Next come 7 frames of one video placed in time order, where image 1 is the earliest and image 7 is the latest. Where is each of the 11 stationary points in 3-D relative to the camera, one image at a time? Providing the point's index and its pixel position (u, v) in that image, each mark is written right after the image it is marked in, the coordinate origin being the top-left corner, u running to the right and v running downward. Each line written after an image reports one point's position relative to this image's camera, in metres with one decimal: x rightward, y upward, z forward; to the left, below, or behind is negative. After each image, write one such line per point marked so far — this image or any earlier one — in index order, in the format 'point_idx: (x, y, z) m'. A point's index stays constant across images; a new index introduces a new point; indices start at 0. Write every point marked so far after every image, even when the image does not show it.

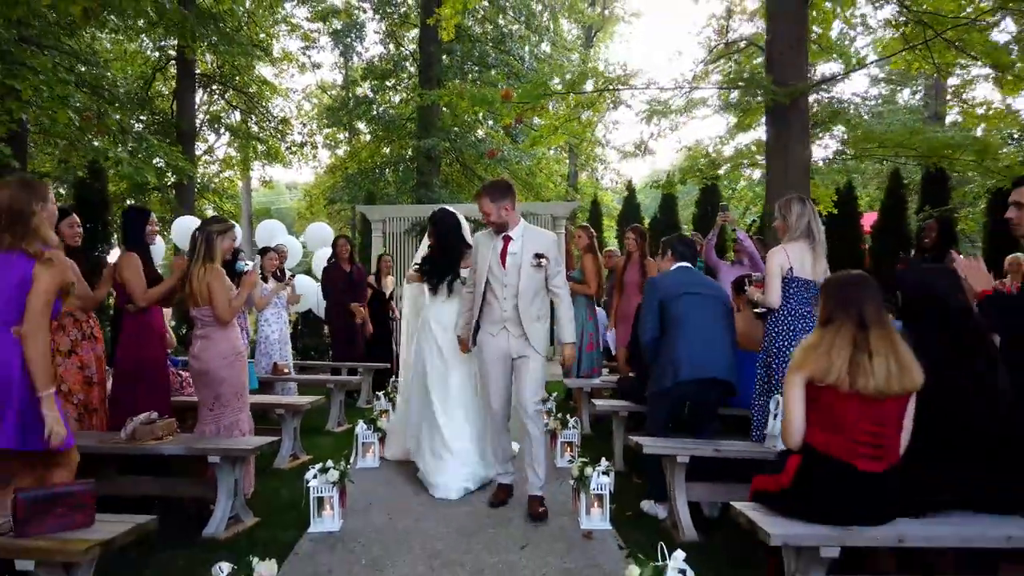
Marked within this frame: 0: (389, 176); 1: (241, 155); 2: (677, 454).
0: (-4.5, +4.1, +18.7) m
1: (-10.2, +5.0, +18.8) m
2: (+1.3, -1.3, +3.9) m
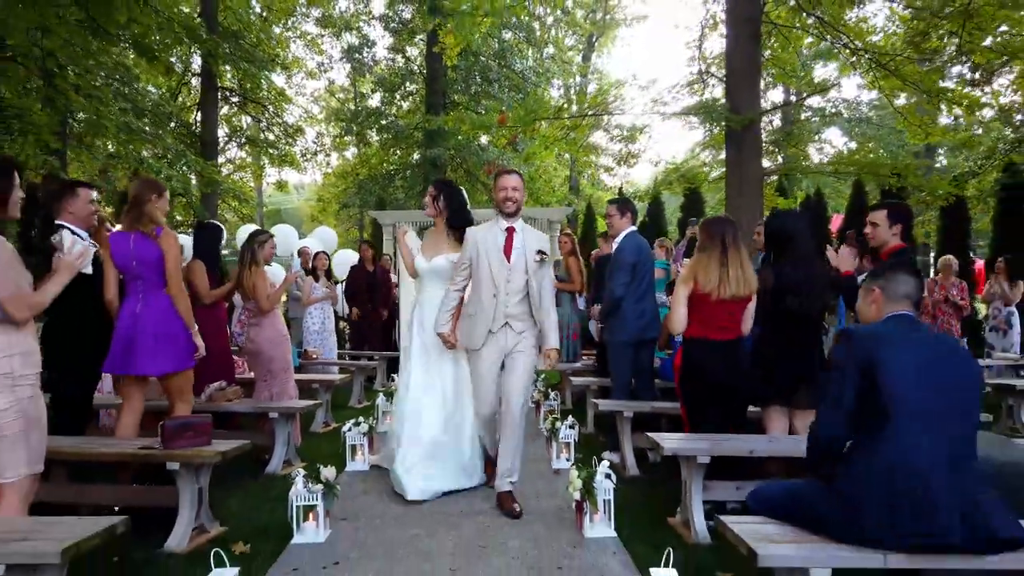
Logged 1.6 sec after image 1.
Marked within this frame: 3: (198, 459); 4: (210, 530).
0: (-4.4, +4.1, +20.1) m
1: (-10.1, +5.1, +20.2) m
2: (+1.2, -1.2, +5.2) m
3: (-2.4, -1.3, +3.8) m
4: (-2.4, -1.9, +4.1) m
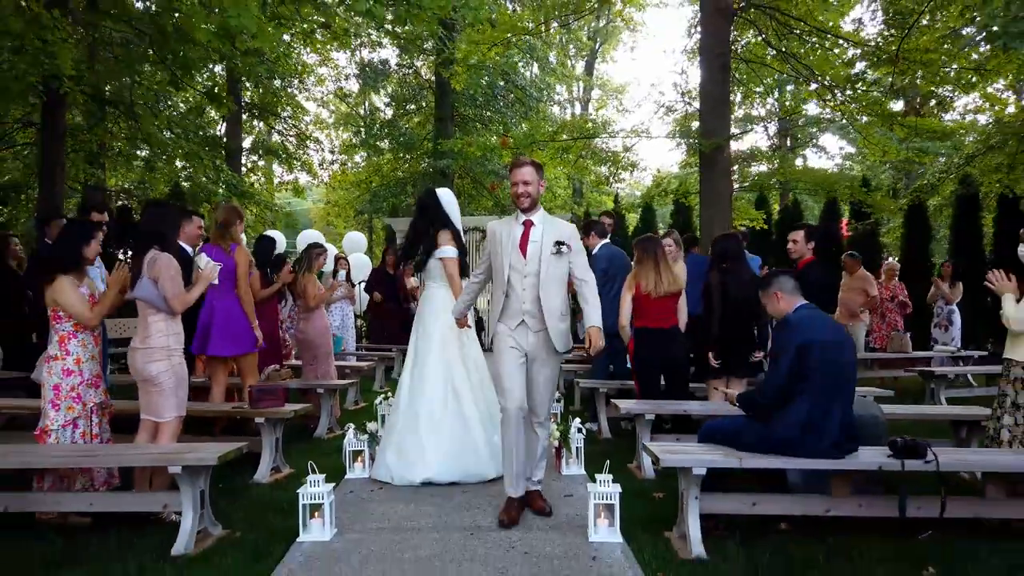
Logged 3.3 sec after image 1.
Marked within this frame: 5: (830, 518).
0: (-4.3, +4.1, +21.5) m
1: (-10.0, +5.0, +21.7) m
2: (+1.1, -1.3, +6.6) m
3: (-2.4, -1.3, +5.2) m
4: (-2.5, -2.0, +5.5) m
5: (+2.5, -1.8, +4.0) m
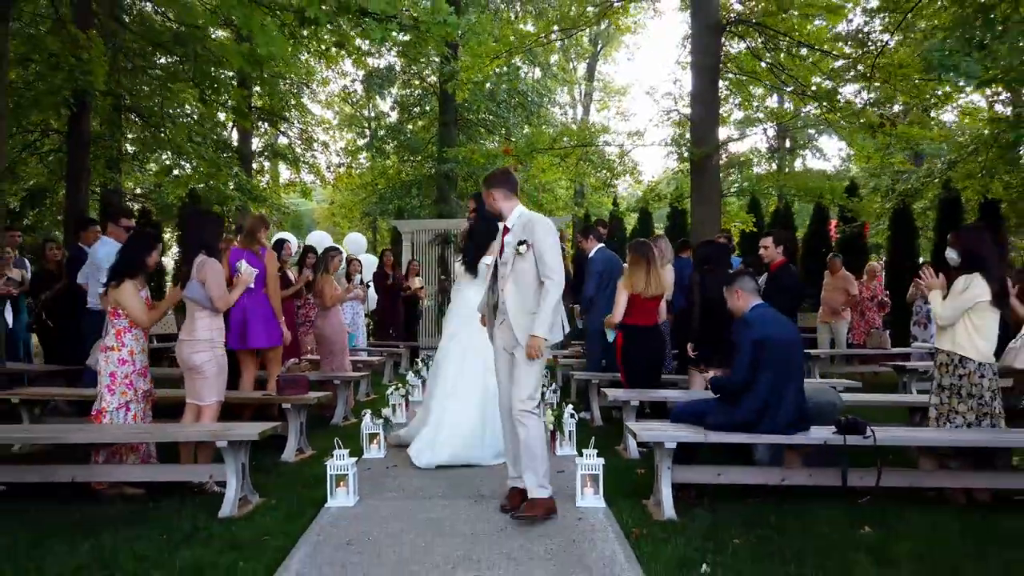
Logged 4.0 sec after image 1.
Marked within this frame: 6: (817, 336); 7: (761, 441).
0: (-4.2, +4.1, +22.1) m
1: (-9.9, +5.0, +22.4) m
2: (+1.1, -1.3, +7.2) m
3: (-2.4, -1.3, +5.9) m
4: (-2.5, -2.0, +6.1) m
5: (+2.5, -1.8, +4.6) m
6: (+6.6, -1.1, +11.1) m
7: (+2.1, -1.3, +4.3) m
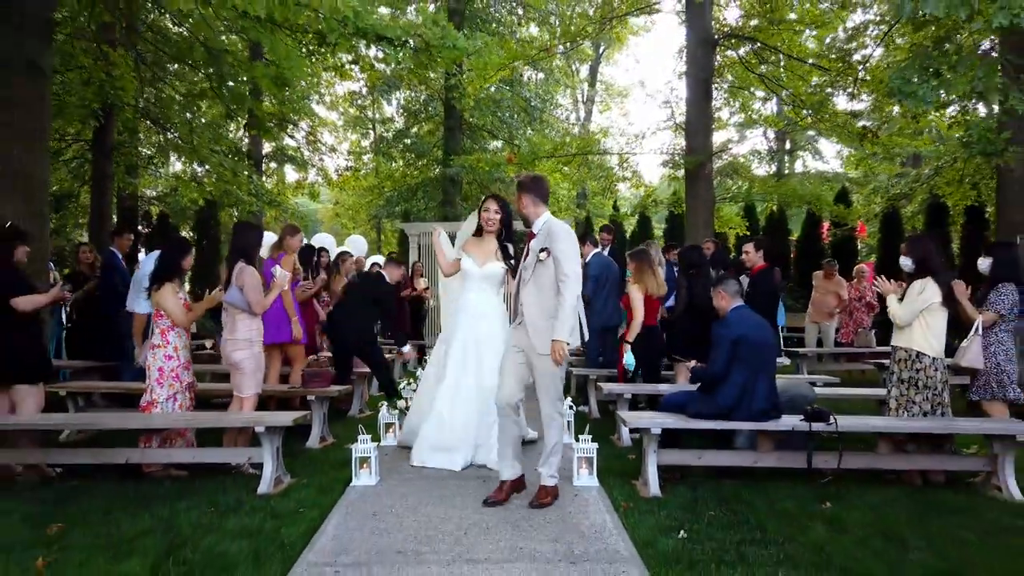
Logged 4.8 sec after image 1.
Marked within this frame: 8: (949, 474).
0: (-4.1, +4.1, +22.7) m
1: (-9.7, +5.0, +23.0) m
2: (+1.2, -1.3, +7.8) m
3: (-2.4, -1.3, +6.5) m
4: (-2.4, -2.0, +6.7) m
5: (+2.5, -1.8, +5.1) m
6: (+6.7, -1.1, +11.6) m
7: (+2.1, -1.3, +4.9) m
8: (+4.7, -2.0, +5.4) m
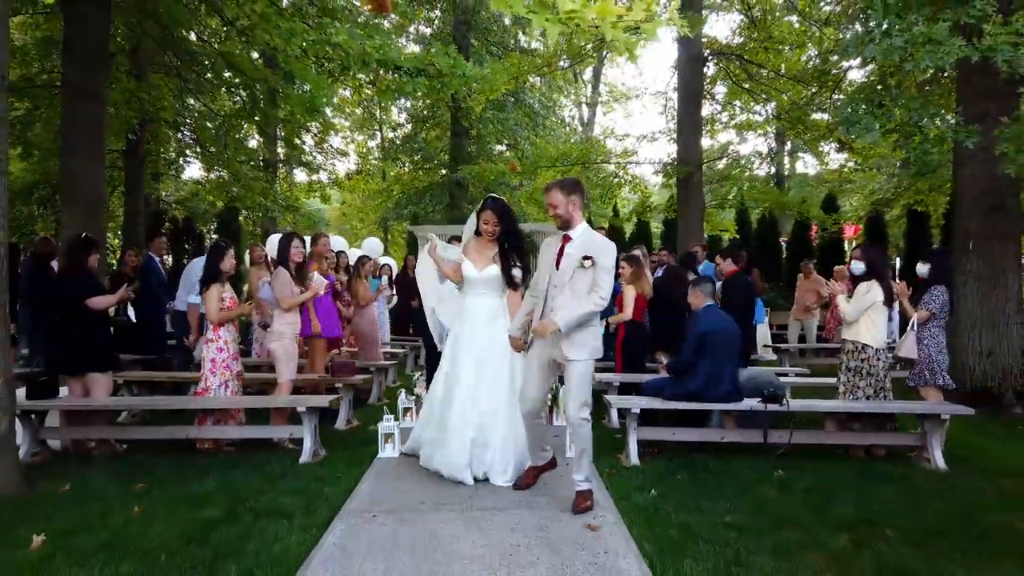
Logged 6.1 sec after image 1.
0: (-3.9, +4.1, +23.7) m
1: (-9.5, +5.1, +24.0) m
2: (+1.2, -1.3, +8.7) m
3: (-2.4, -1.4, +7.4) m
4: (-2.4, -2.0, +7.6) m
5: (+2.5, -1.8, +6.0) m
6: (+6.8, -1.1, +12.5) m
7: (+2.2, -1.4, +5.8) m
8: (+4.7, -2.0, +6.3) m
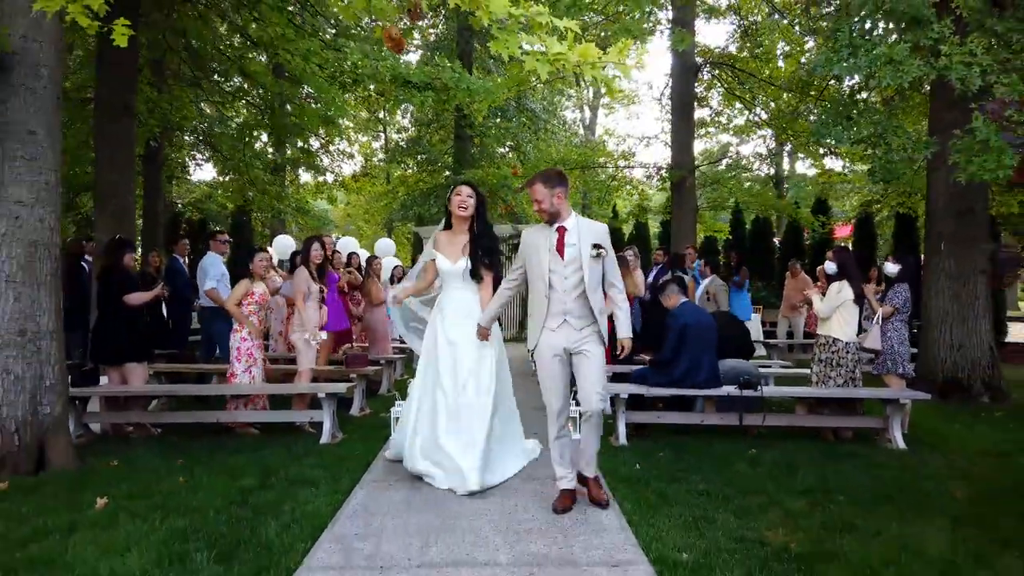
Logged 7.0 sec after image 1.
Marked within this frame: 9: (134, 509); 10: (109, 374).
0: (-3.8, +4.1, +24.3) m
1: (-9.4, +5.1, +24.7) m
2: (+1.3, -1.3, +9.3) m
3: (-2.3, -1.3, +8.0) m
4: (-2.4, -2.0, +8.3) m
5: (+2.5, -1.8, +6.6) m
6: (+6.9, -1.1, +13.0) m
7: (+2.2, -1.3, +6.4) m
8: (+4.7, -2.0, +6.9) m
9: (-3.5, -2.1, +4.7) m
10: (-6.0, -1.3, +7.6) m
